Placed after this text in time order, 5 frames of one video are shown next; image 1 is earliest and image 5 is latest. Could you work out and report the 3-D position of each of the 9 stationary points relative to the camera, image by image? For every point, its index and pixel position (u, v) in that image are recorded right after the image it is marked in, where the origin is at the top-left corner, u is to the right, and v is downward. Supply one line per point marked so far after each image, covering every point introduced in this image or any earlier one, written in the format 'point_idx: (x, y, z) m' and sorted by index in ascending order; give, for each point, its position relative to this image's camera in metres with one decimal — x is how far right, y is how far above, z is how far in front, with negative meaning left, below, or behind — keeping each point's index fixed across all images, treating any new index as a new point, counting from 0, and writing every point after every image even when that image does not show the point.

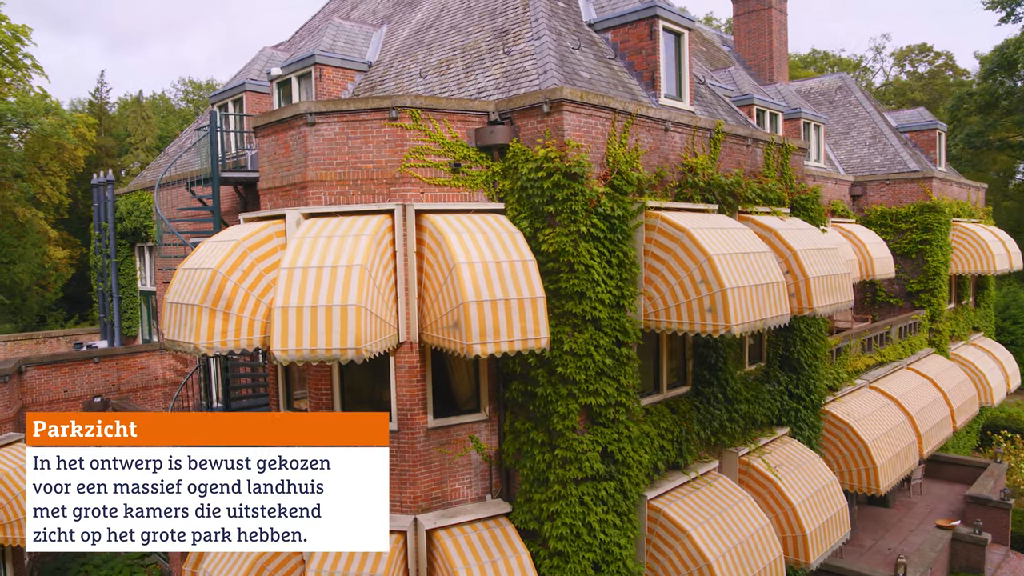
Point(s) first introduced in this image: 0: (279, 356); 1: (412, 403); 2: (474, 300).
0: (-3.1, -0.9, +9.2) m
1: (-1.5, -1.8, +10.8) m
2: (-0.5, -0.2, +9.3) m
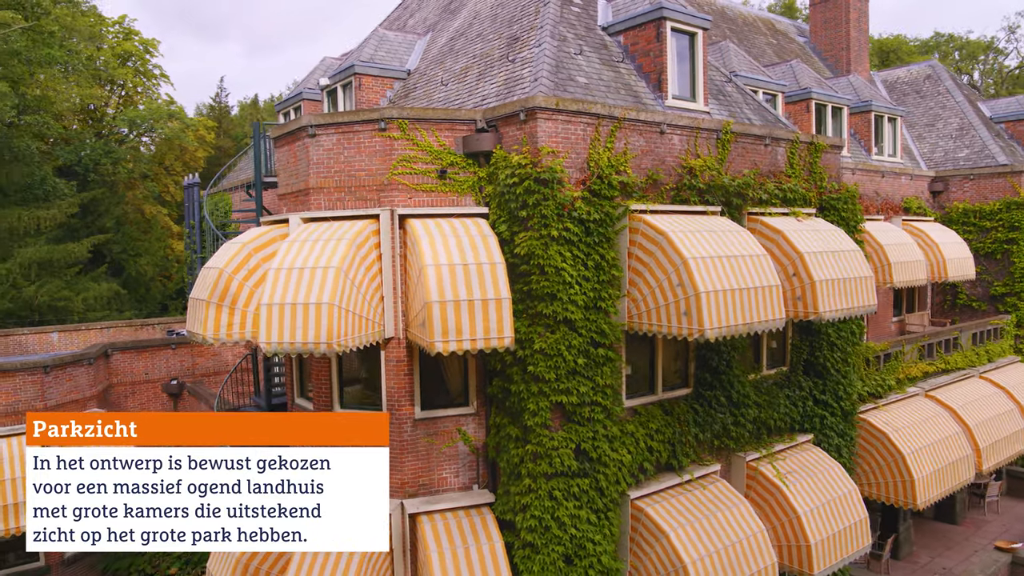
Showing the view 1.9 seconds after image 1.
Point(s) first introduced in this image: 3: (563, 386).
0: (-3.6, -0.9, +10.2) m
1: (-1.9, -1.8, +11.5) m
2: (-1.1, -0.2, +9.9) m
3: (+0.8, -1.5, +10.8) m
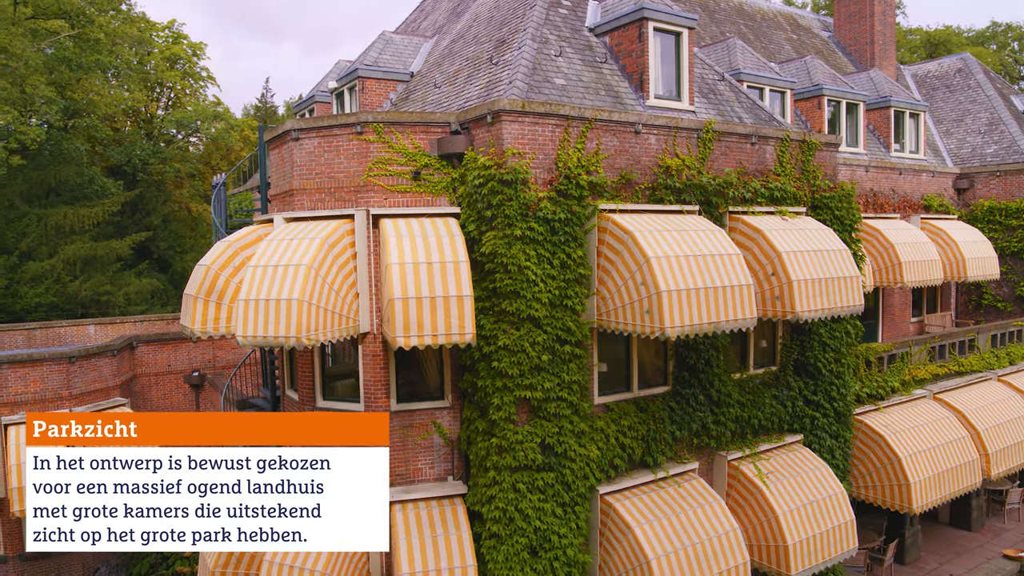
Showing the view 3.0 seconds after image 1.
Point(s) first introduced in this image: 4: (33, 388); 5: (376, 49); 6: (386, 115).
0: (-4.2, -0.8, +10.7) m
1: (-2.3, -1.7, +12.0) m
2: (-1.7, -0.1, +10.3) m
3: (+0.2, -1.5, +11.1) m
4: (-12.7, -2.6, +18.4) m
5: (-3.7, +6.5, +18.9) m
6: (-2.1, +2.9, +11.8) m
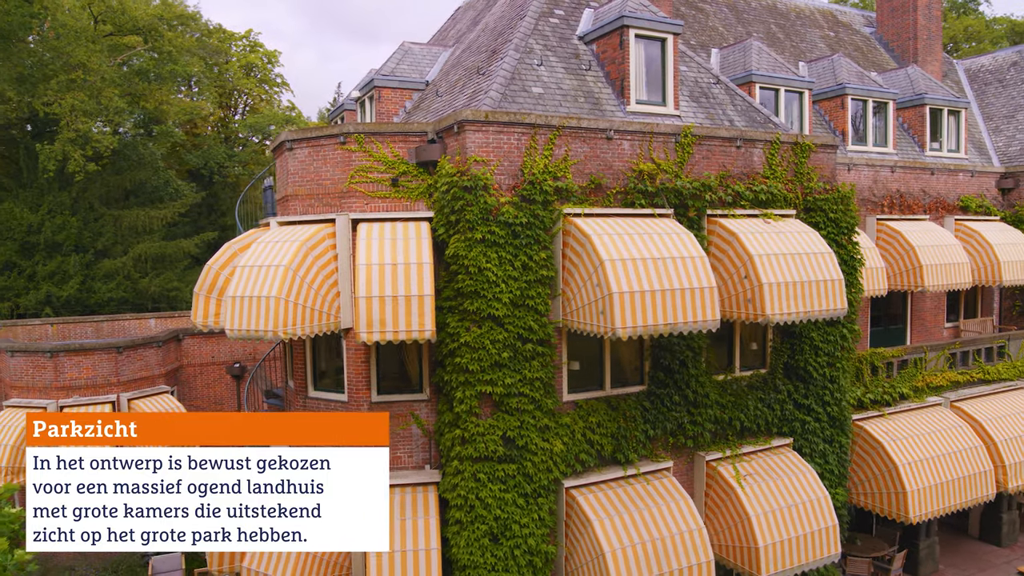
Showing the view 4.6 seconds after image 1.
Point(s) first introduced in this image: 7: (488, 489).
0: (-4.8, -0.8, +11.8) m
1: (-2.9, -1.7, +12.9) m
2: (-2.3, -0.1, +11.1) m
3: (-0.4, -1.5, +11.7) m
4: (-12.5, -2.5, +20.4) m
5: (-3.4, +6.5, +19.9) m
6: (-2.6, +3.0, +12.6) m
7: (-0.4, -3.4, +11.9) m
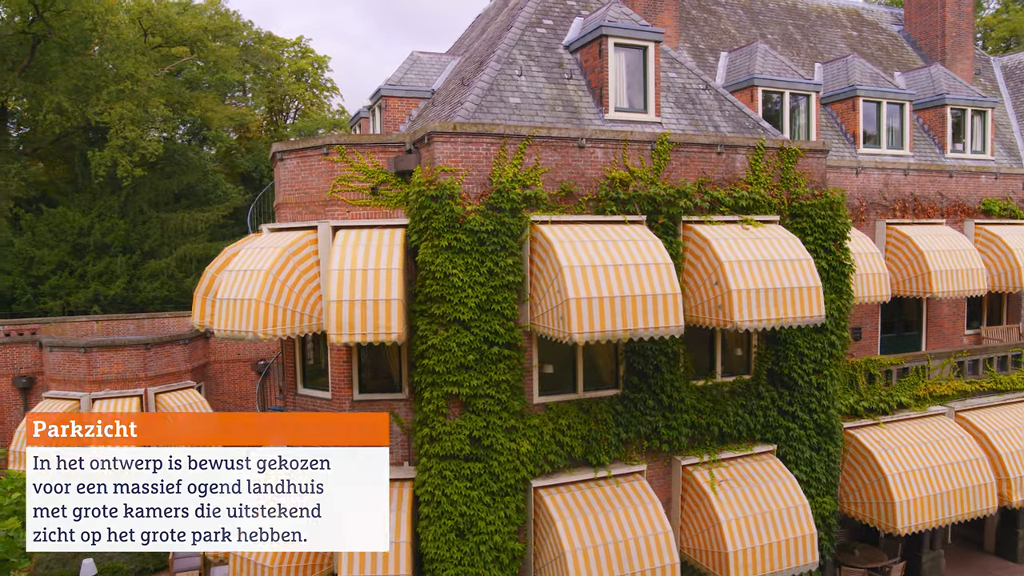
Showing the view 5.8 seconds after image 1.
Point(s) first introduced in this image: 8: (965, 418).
0: (-5.4, -0.8, +12.6) m
1: (-3.4, -1.8, +13.5) m
2: (-3.0, -0.2, +11.7) m
3: (-1.0, -1.6, +12.2) m
4: (-12.4, -2.5, +21.8) m
5: (-3.3, +6.4, +20.5) m
6: (-3.1, +2.9, +13.3) m
7: (-1.0, -3.5, +12.3) m
8: (+11.3, -3.2, +17.4) m
